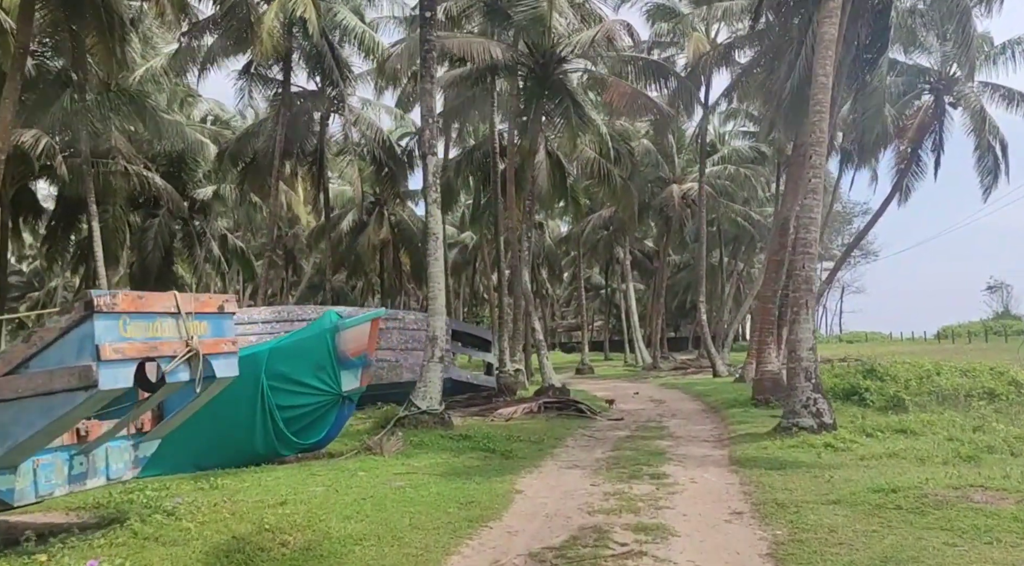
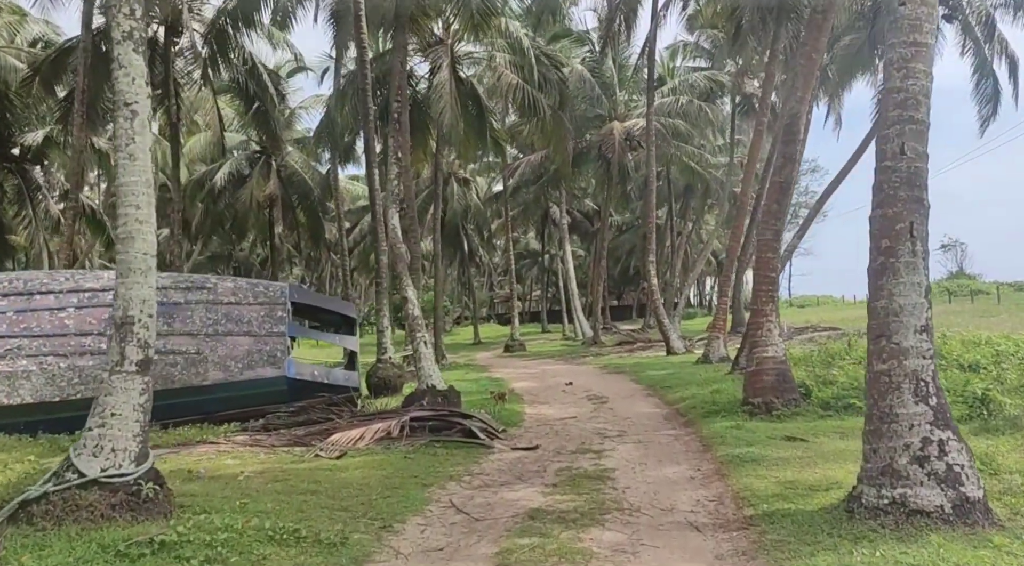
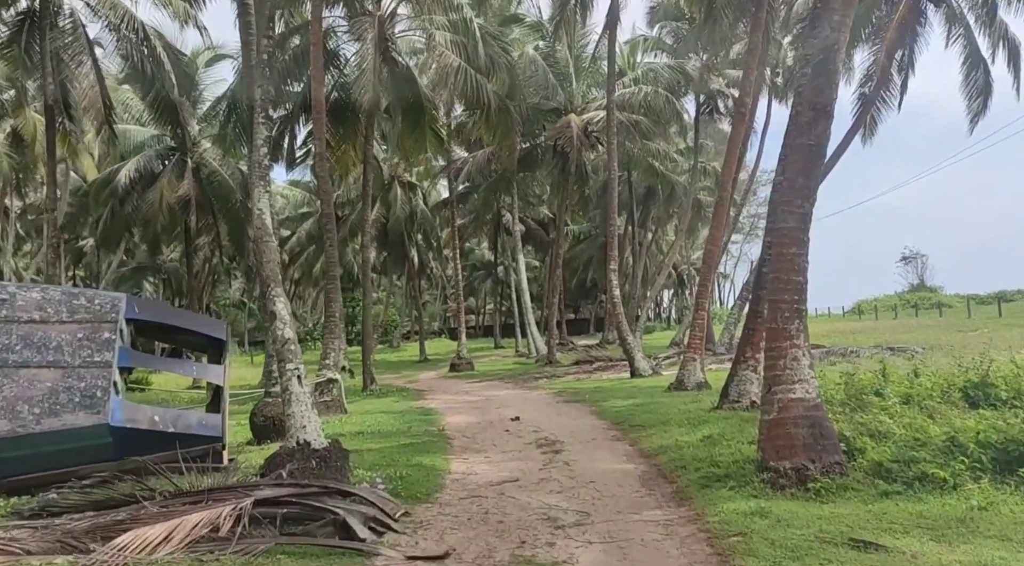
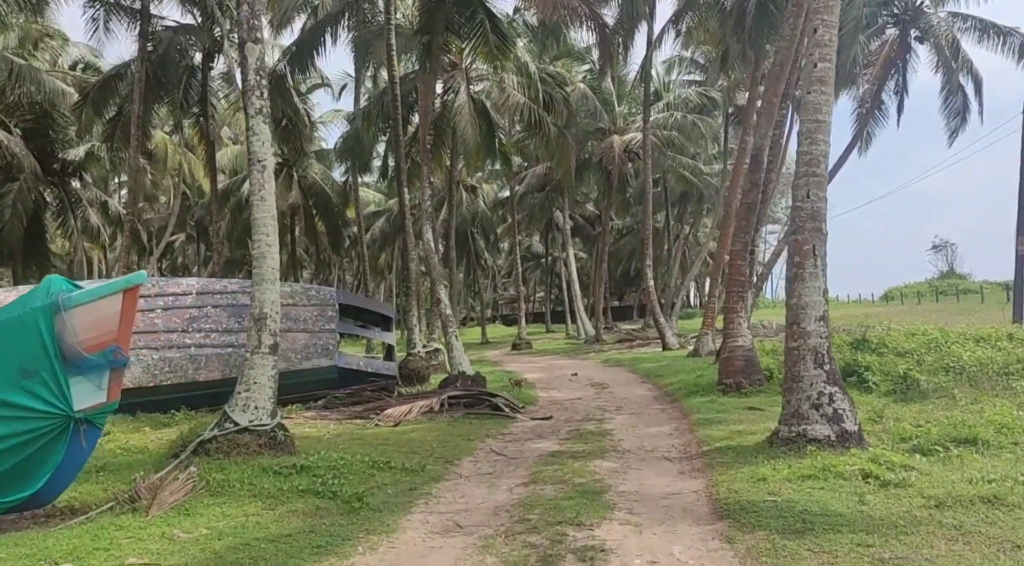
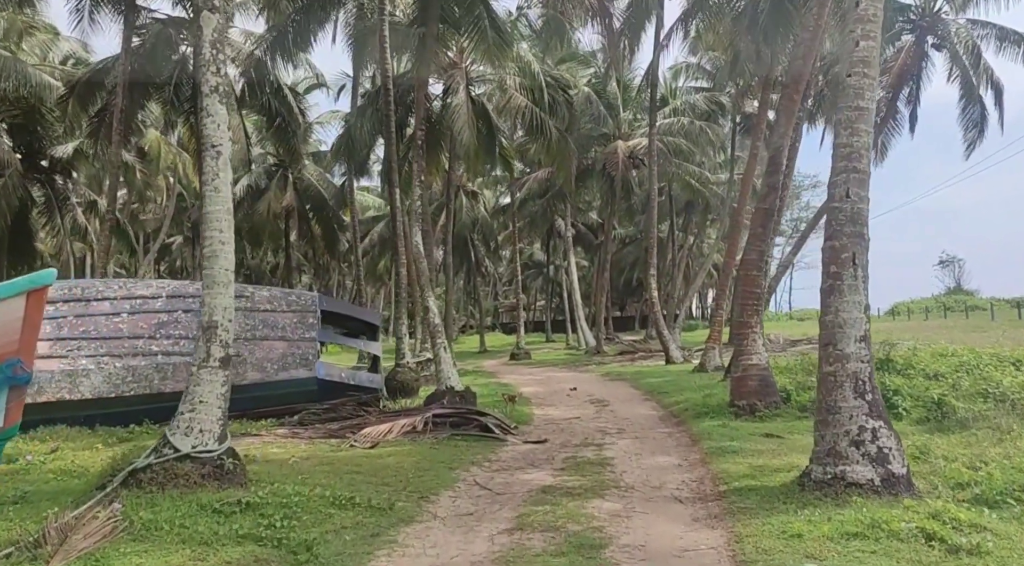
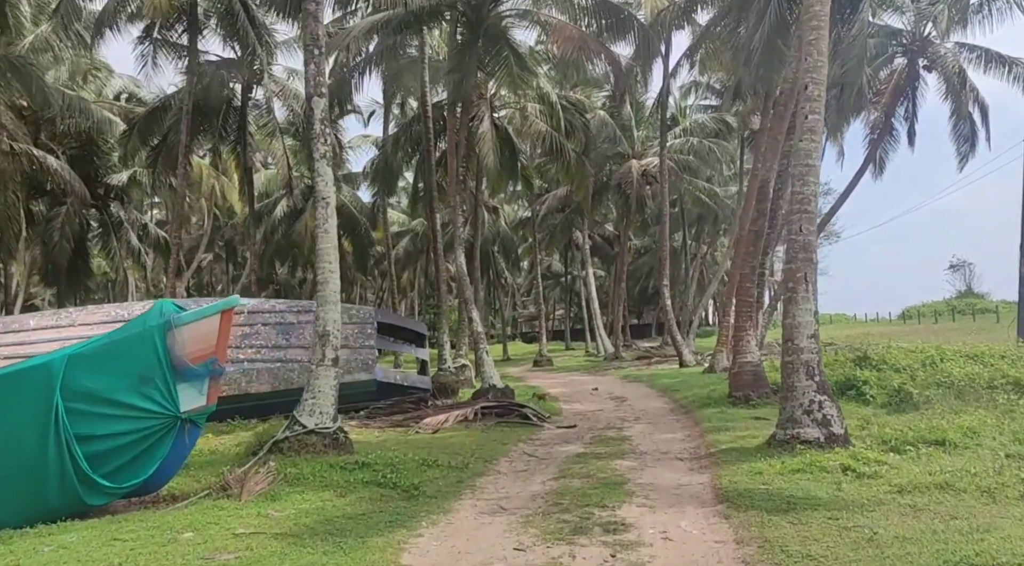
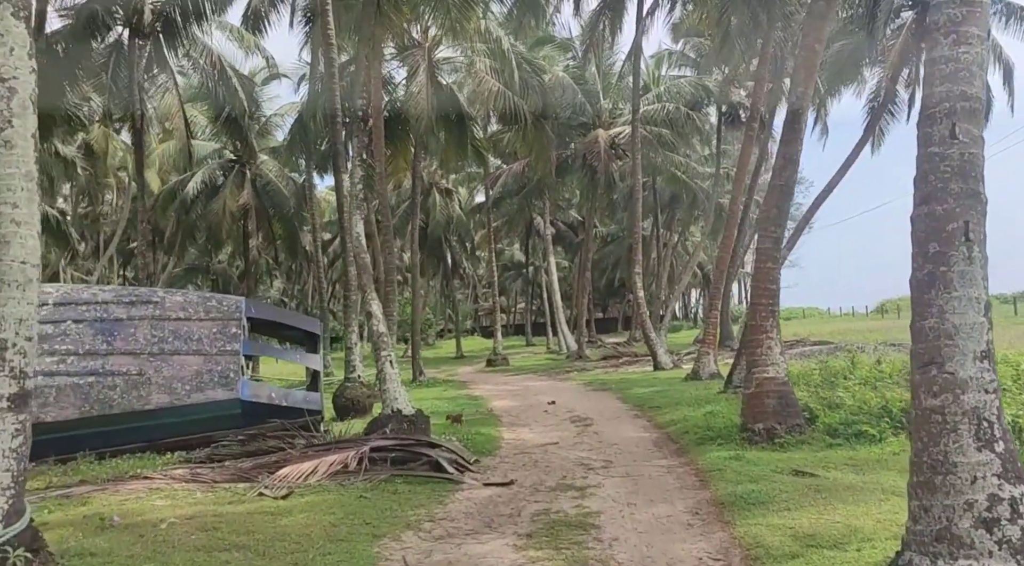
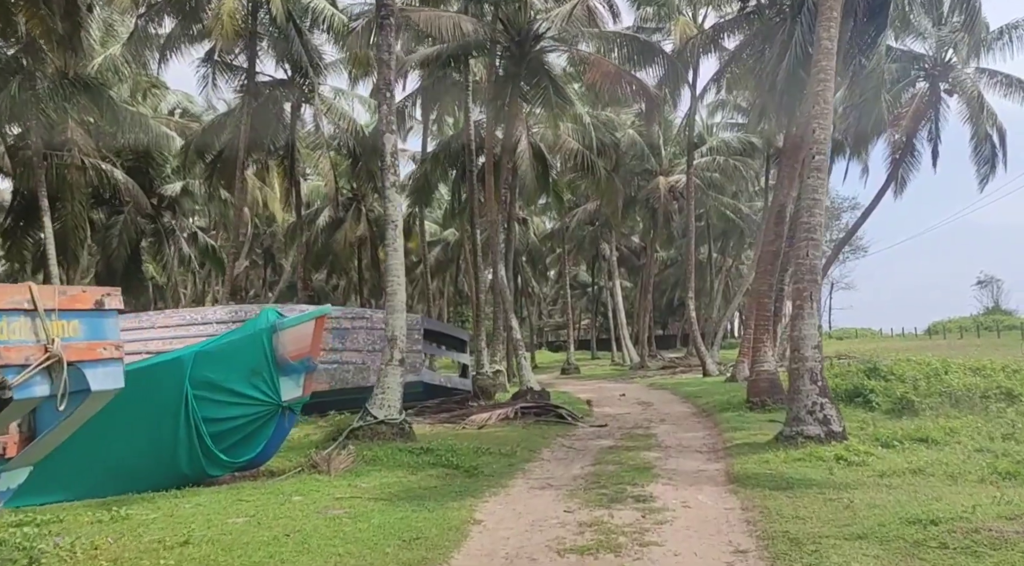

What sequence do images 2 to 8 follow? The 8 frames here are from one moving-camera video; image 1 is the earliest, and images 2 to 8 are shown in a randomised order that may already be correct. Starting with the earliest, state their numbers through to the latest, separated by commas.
8, 6, 4, 5, 2, 7, 3
